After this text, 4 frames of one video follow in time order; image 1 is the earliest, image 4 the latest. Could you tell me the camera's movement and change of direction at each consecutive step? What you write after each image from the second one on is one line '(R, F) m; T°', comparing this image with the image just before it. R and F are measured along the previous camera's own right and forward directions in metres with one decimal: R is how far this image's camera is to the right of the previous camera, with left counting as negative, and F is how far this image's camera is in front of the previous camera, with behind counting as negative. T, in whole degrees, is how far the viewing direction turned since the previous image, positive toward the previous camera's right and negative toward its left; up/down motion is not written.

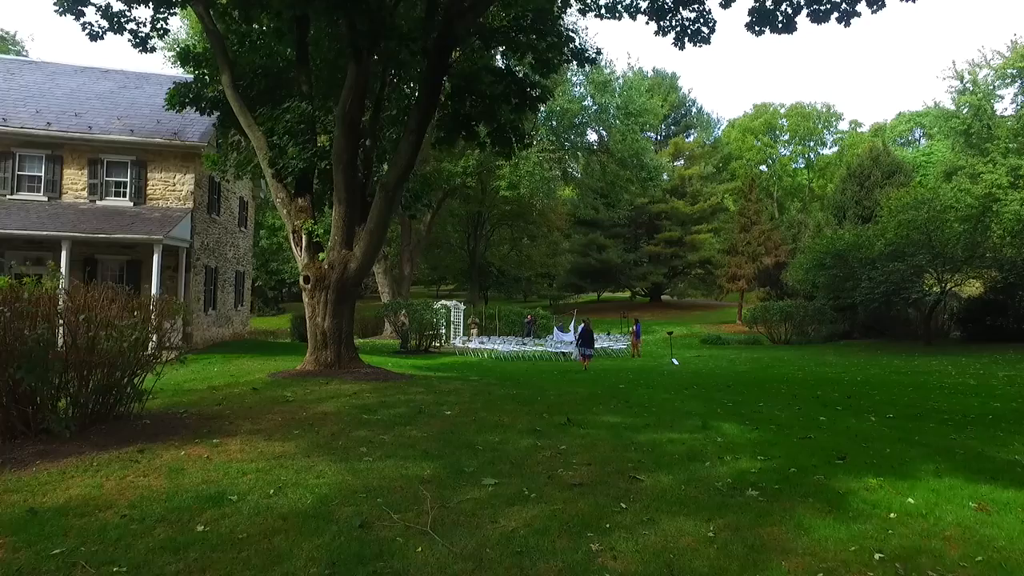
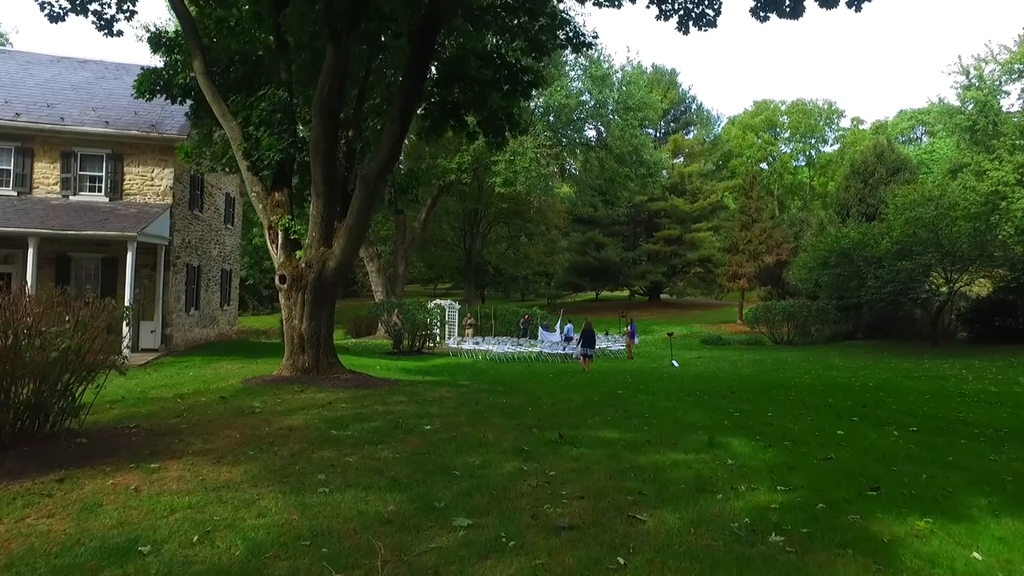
(+0.1, +0.8) m; 0°
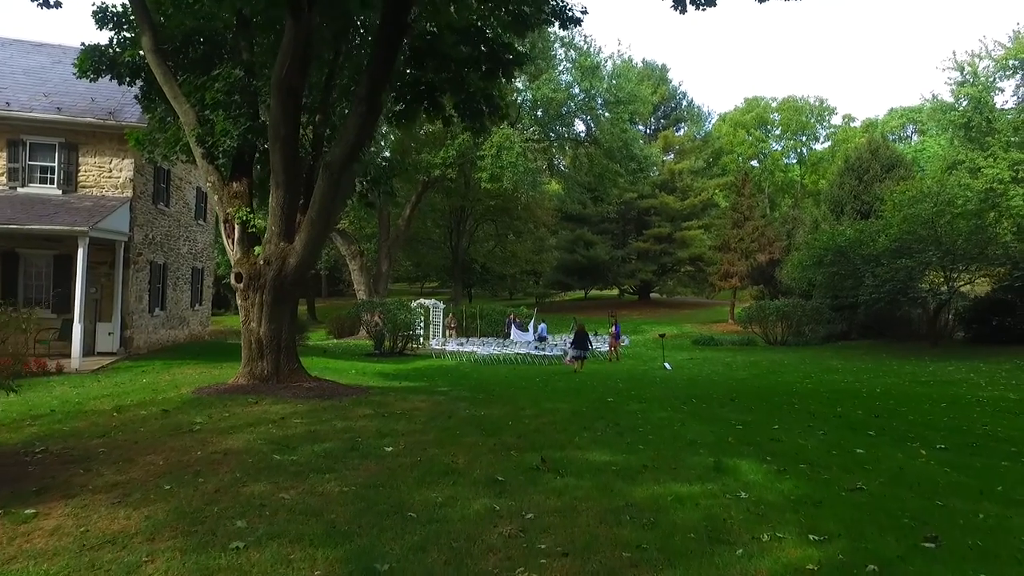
(+0.1, +1.0) m; +1°
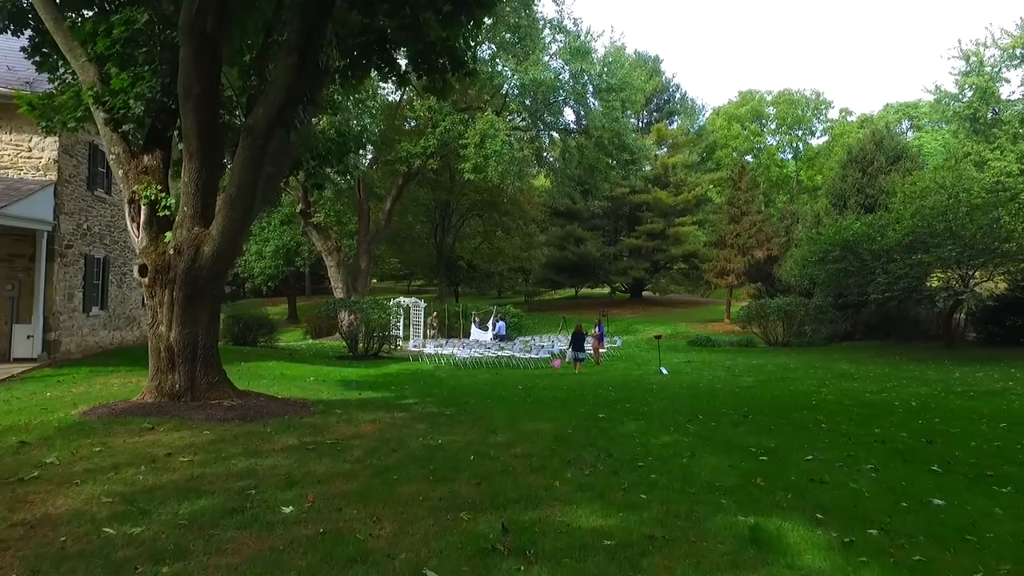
(+0.3, +2.0) m; +1°
